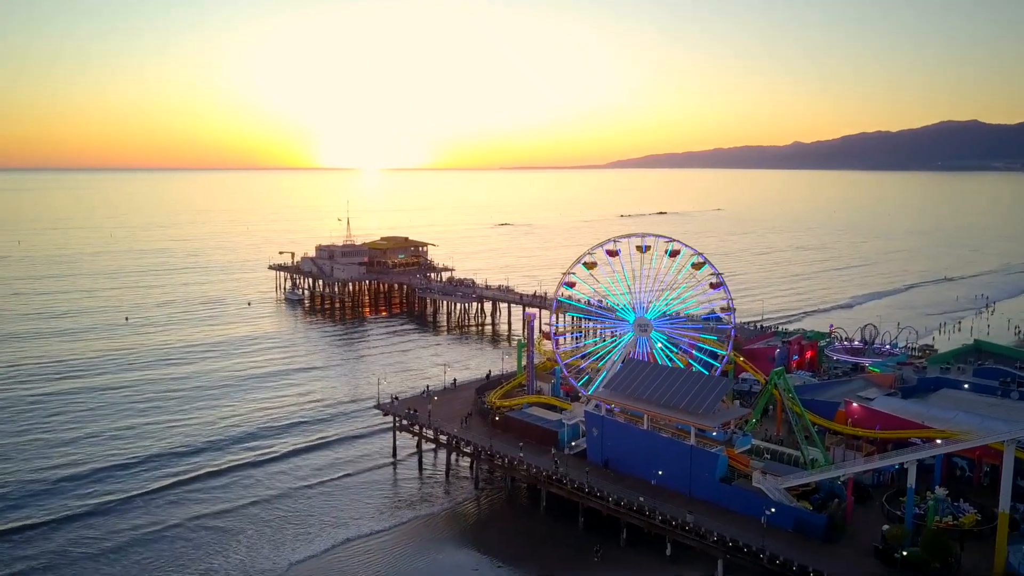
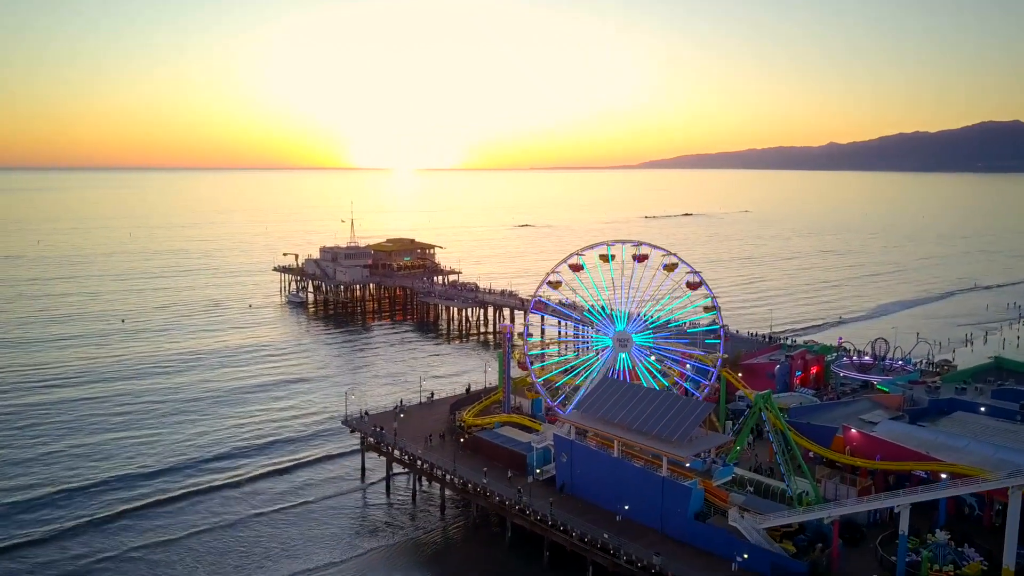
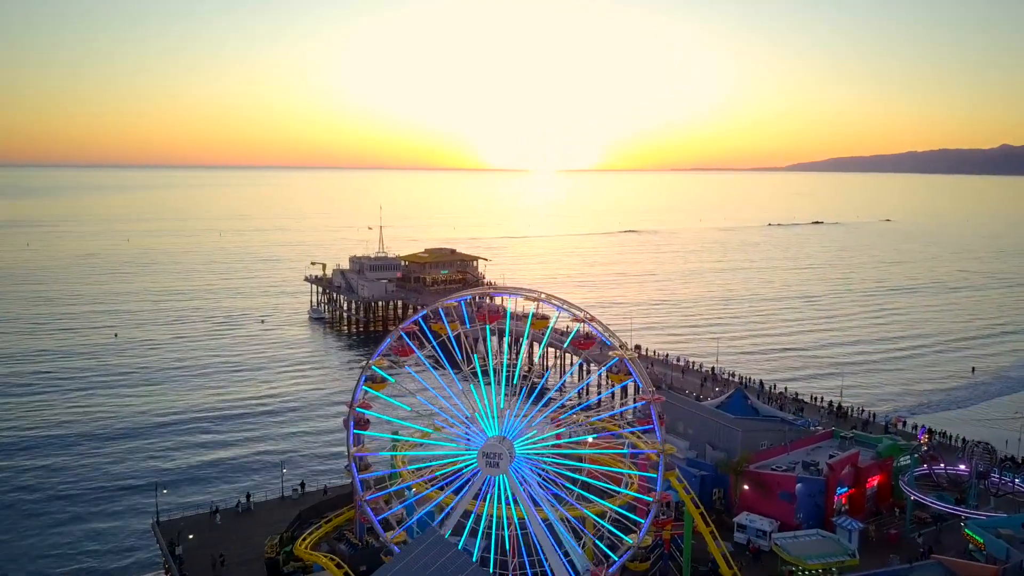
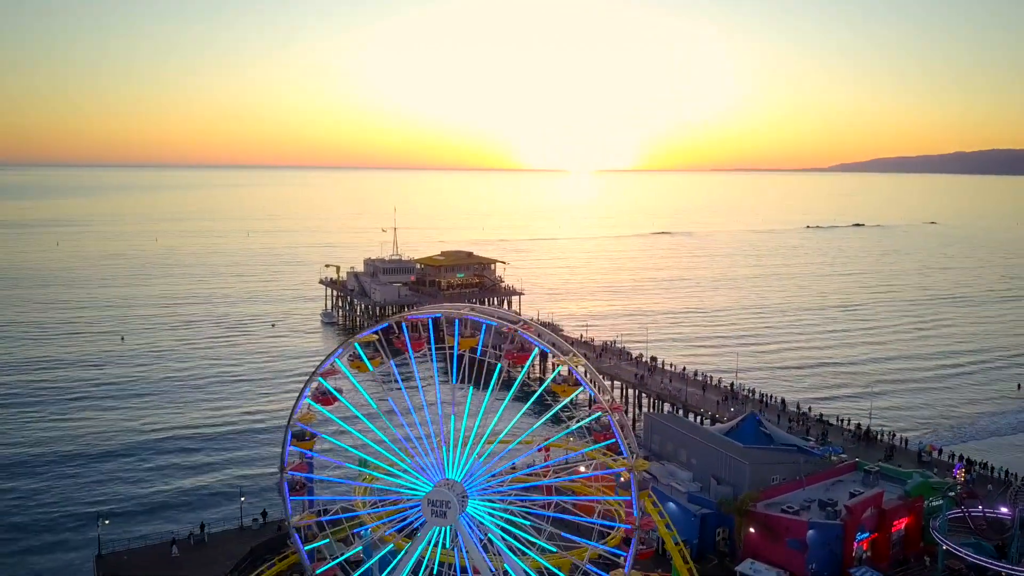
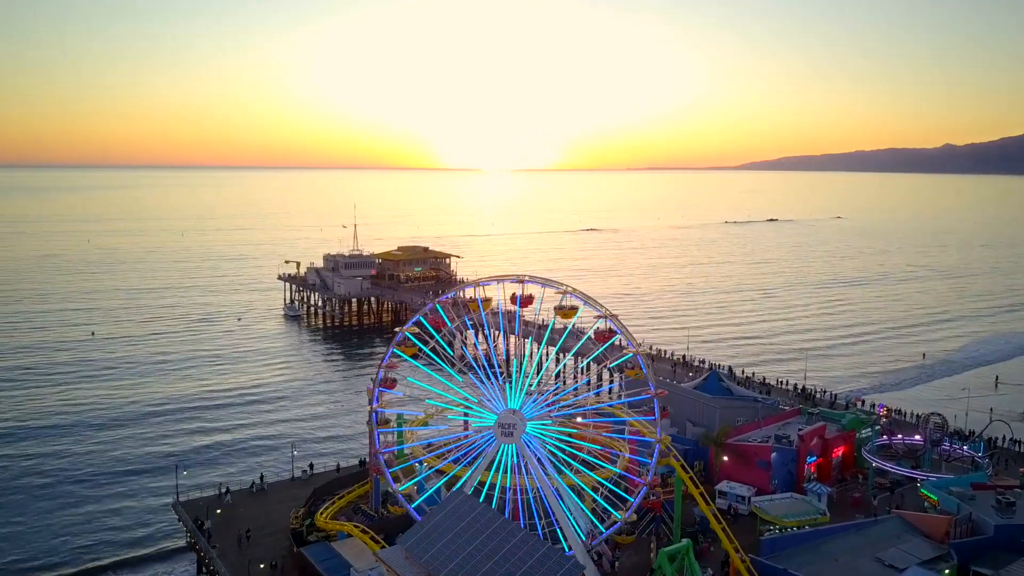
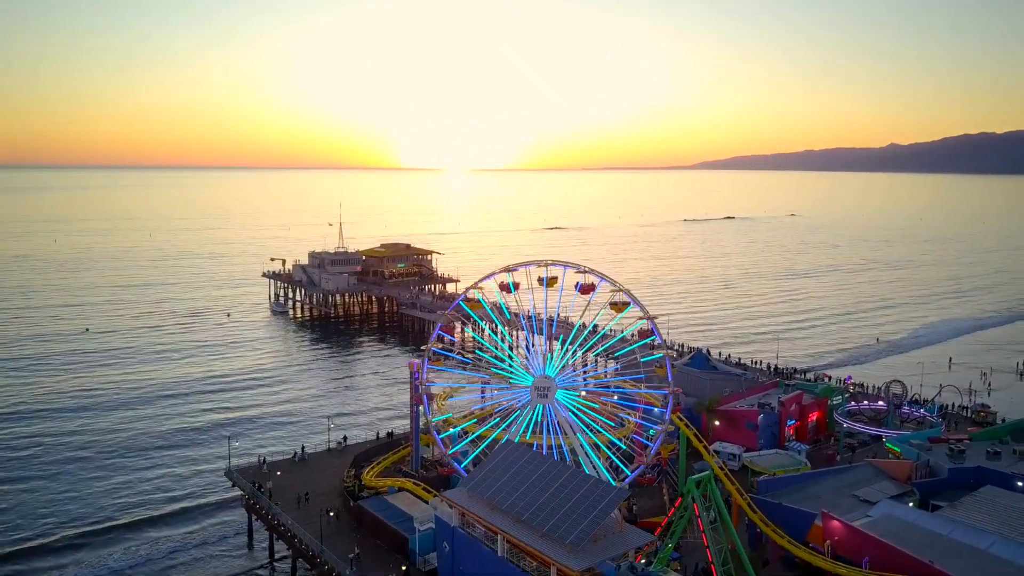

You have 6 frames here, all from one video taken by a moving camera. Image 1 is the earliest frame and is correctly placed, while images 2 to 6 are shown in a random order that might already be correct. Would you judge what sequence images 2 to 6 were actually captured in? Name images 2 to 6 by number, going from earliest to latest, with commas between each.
2, 6, 5, 3, 4
